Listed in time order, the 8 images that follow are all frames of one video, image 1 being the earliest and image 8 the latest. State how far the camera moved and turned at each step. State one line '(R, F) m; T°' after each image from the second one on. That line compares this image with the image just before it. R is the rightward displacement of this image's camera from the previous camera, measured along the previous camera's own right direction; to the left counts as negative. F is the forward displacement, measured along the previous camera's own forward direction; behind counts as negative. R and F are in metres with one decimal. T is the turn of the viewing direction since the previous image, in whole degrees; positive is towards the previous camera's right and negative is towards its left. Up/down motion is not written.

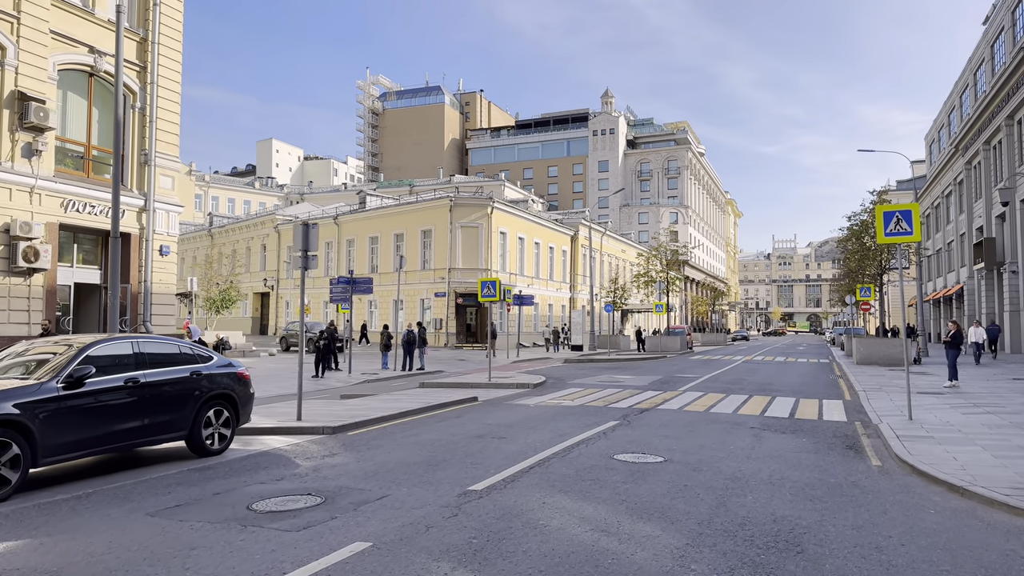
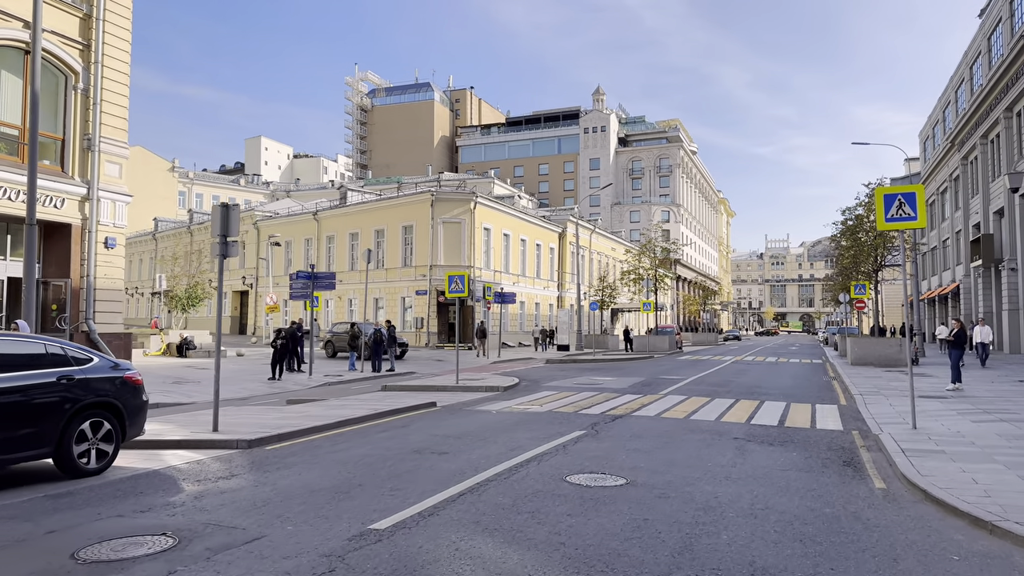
(+0.6, +1.4) m; 0°
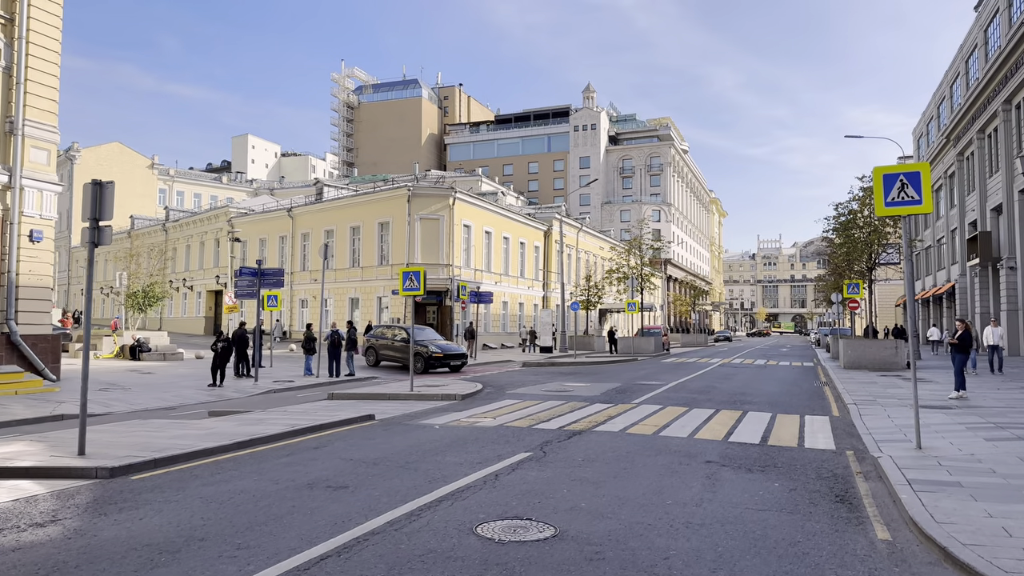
(+0.7, +1.6) m; +1°
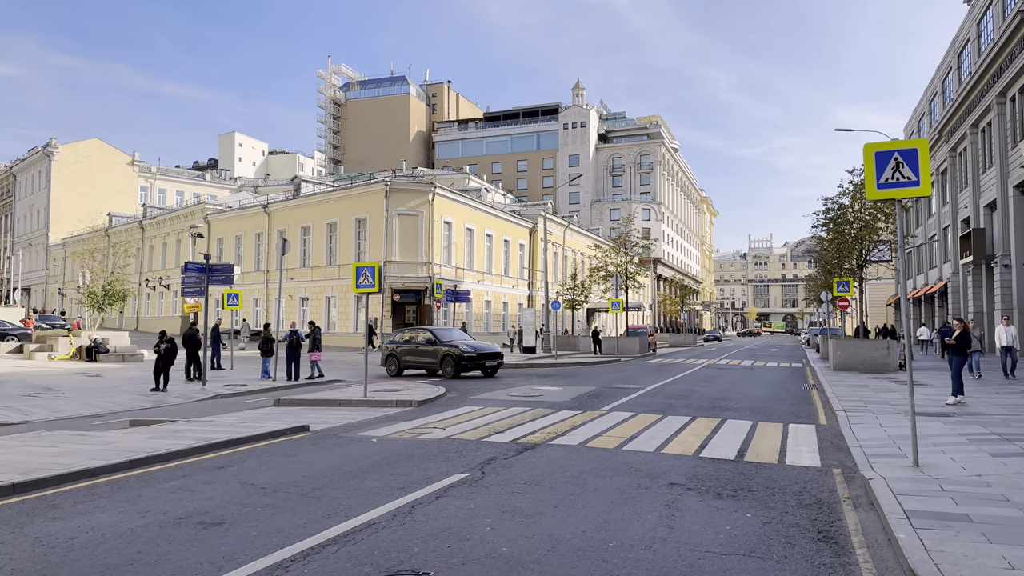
(+0.6, +1.2) m; +1°
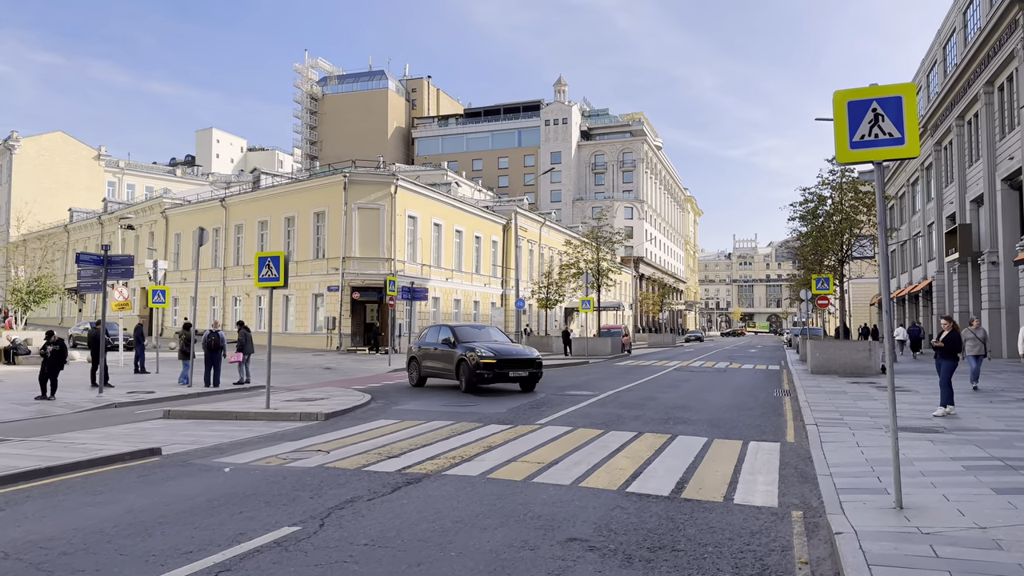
(+1.0, +1.9) m; +1°
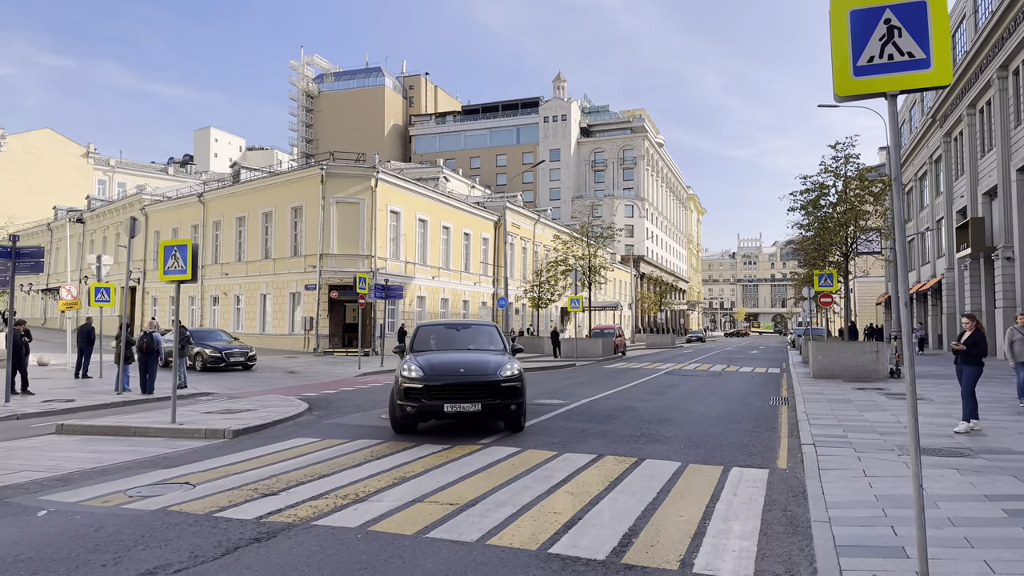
(+0.8, +1.8) m; 0°
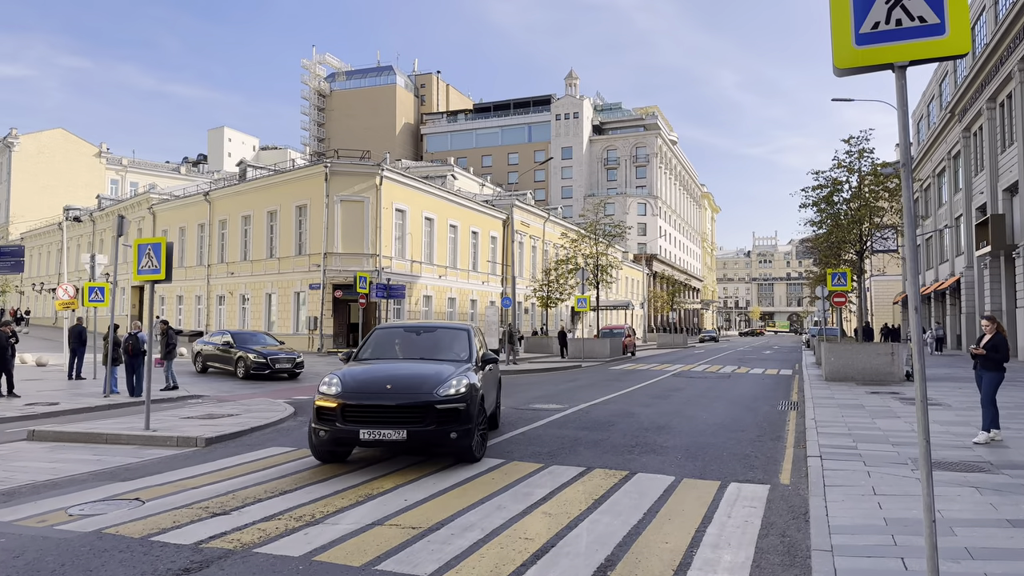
(+0.3, +0.6) m; -1°
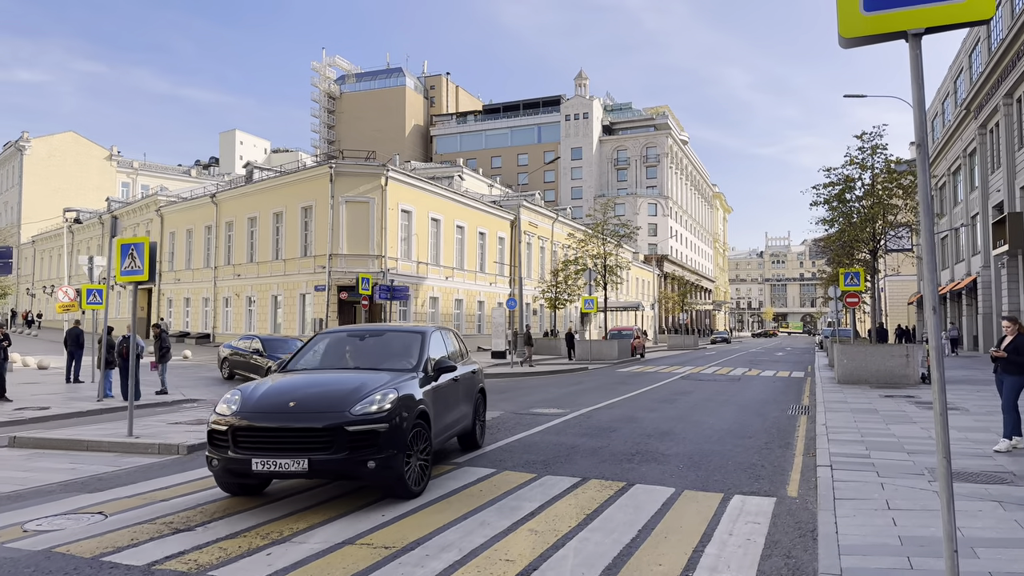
(+0.2, +0.4) m; -1°
